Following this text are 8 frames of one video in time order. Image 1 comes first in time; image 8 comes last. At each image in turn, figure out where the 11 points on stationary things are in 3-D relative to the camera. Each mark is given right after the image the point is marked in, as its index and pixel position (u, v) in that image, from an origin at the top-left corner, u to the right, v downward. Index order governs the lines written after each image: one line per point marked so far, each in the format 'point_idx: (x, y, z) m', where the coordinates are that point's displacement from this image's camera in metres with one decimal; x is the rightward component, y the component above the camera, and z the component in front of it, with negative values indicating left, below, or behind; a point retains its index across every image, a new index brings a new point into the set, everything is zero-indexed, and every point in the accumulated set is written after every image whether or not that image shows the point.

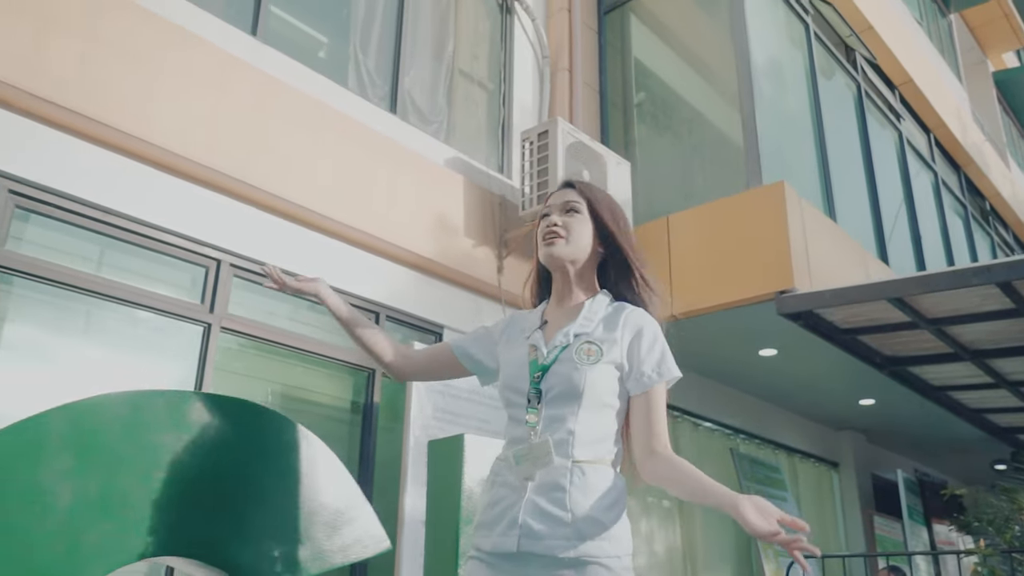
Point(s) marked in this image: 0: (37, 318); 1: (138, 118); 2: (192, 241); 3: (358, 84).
0: (-1.8, -0.1, +3.1) m
1: (-1.6, +0.7, +3.4) m
2: (-1.4, +0.2, +3.7) m
3: (-0.9, +1.2, +4.8) m
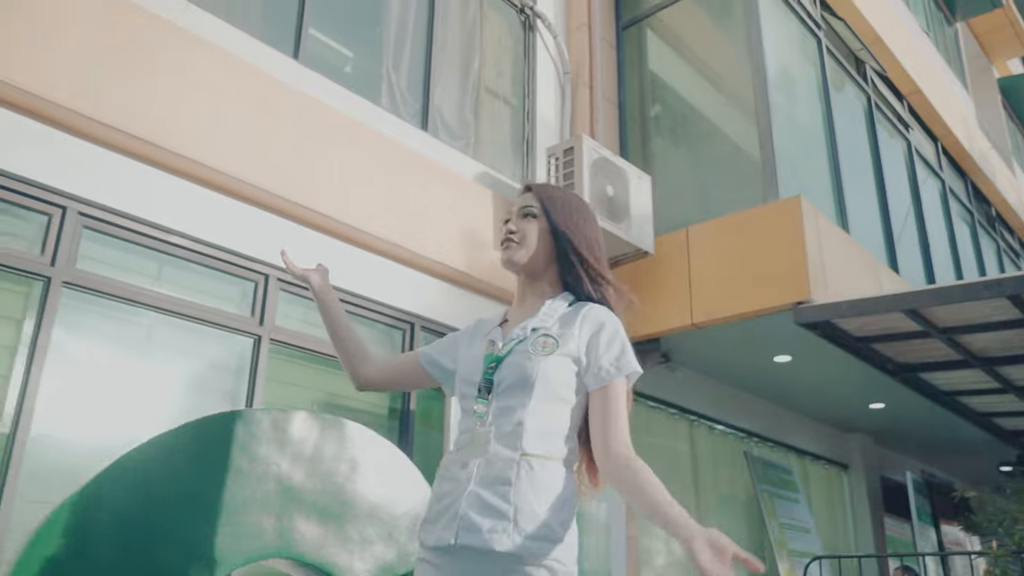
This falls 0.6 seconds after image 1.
0: (-1.7, -0.2, +3.3) m
1: (-1.4, +0.7, +3.6) m
2: (-1.3, +0.1, +3.9) m
3: (-0.7, +1.1, +5.0) m
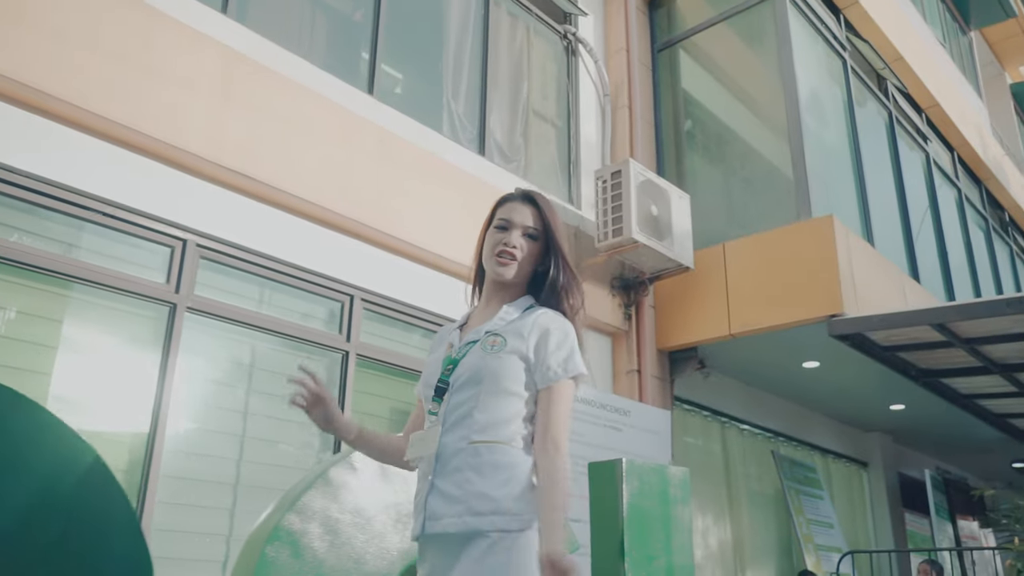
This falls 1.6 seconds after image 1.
0: (-1.3, -0.3, +3.7) m
1: (-1.1, +0.6, +4.0) m
2: (-0.9, 0.0, +4.2) m
3: (-0.4, +1.0, +5.3) m
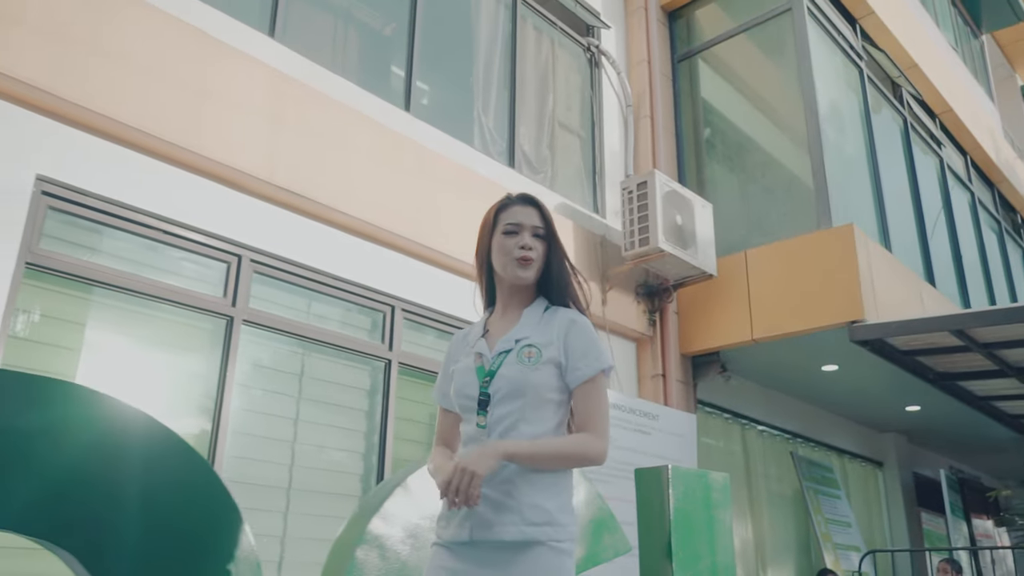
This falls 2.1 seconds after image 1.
0: (-1.2, -0.3, +3.9) m
1: (-0.9, +0.5, +4.2) m
2: (-0.7, 0.0, +4.4) m
3: (-0.2, +1.0, +5.5) m
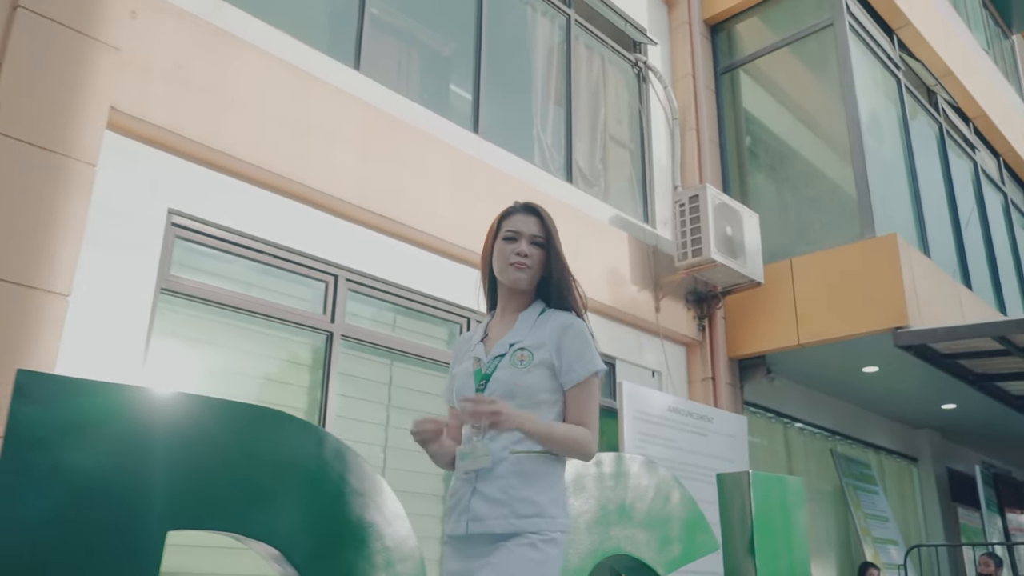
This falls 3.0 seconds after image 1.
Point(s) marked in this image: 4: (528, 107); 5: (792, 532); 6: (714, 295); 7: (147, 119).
0: (-0.8, -0.4, +4.2) m
1: (-0.5, +0.4, +4.5) m
2: (-0.4, -0.1, +4.7) m
3: (+0.2, +0.9, +5.8) m
4: (+0.1, +1.3, +5.8) m
5: (+1.1, -0.9, +3.1) m
6: (+1.5, -0.1, +6.2) m
7: (-1.5, +0.7, +3.4) m
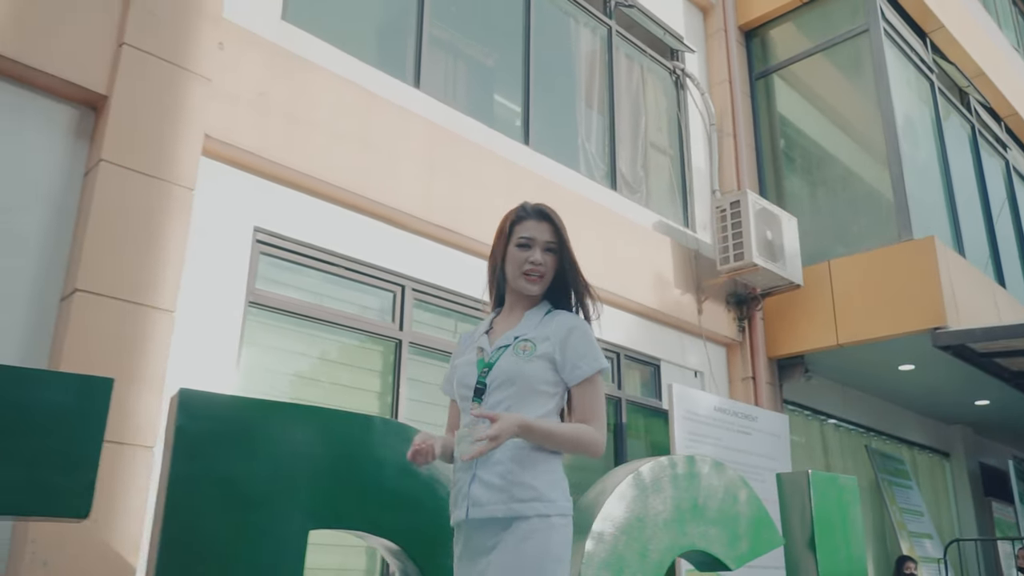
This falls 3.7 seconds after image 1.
0: (-0.5, -0.5, +4.4) m
1: (-0.2, +0.4, +4.7) m
2: (0.0, -0.1, +5.0) m
3: (+0.5, +0.9, +6.0) m
4: (+0.4, +1.3, +6.0) m
5: (+1.4, -1.0, +3.3) m
6: (+1.9, -0.1, +6.4) m
7: (-1.2, +0.6, +3.6) m
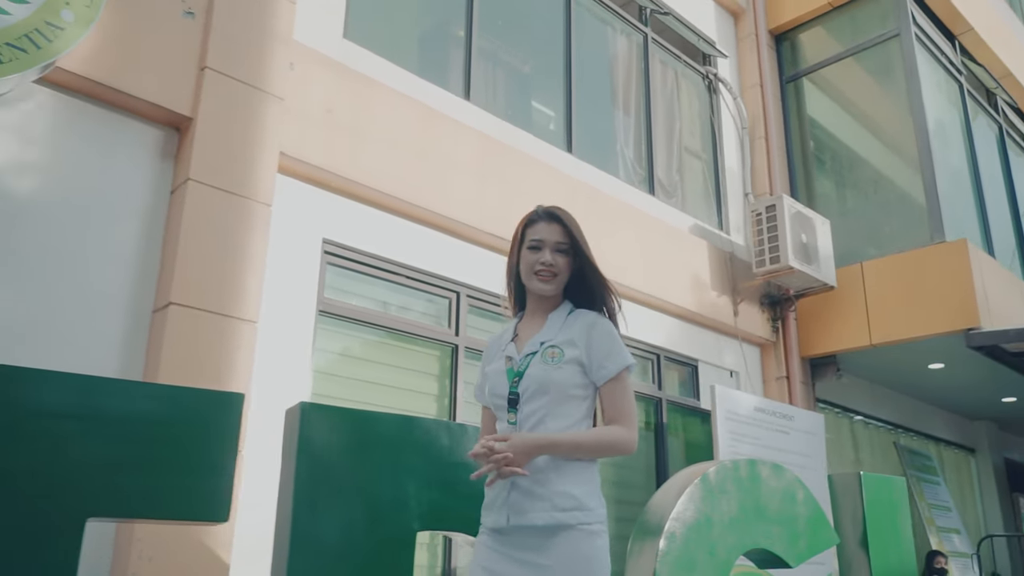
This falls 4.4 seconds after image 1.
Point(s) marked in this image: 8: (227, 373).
0: (-0.2, -0.5, +4.6) m
1: (+0.1, +0.3, +4.9) m
2: (+0.3, -0.2, +5.1) m
3: (+0.8, +0.9, +6.1) m
4: (+0.7, +1.2, +6.2) m
5: (+1.6, -1.0, +3.5) m
6: (+2.2, -0.1, +6.6) m
7: (-1.0, +0.6, +3.8) m
8: (-1.2, -0.3, +3.3) m
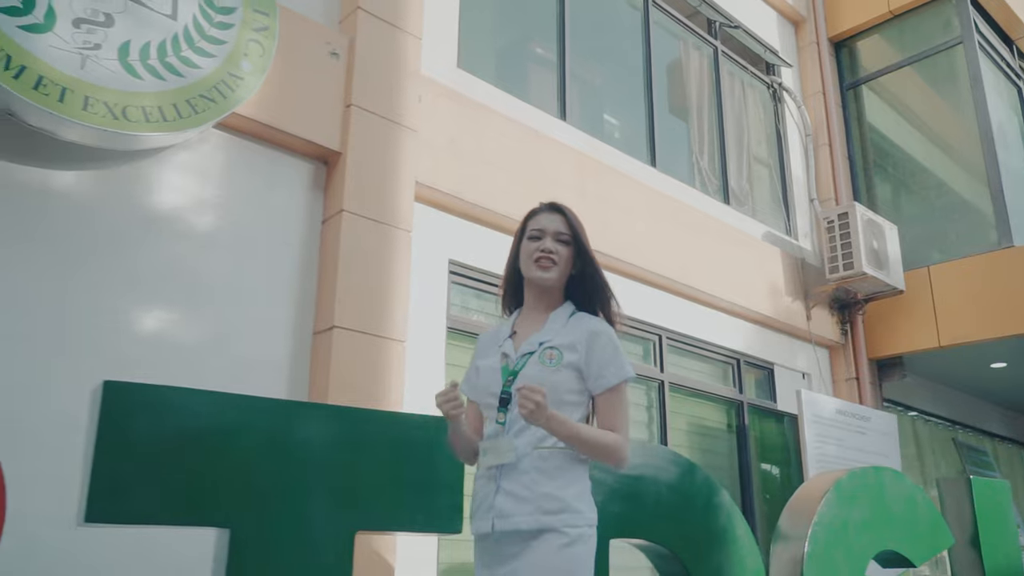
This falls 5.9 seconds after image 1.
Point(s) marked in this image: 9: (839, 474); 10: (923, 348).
0: (+0.4, -0.6, +4.9) m
1: (+0.7, +0.3, +5.1) m
2: (+0.9, -0.2, +5.4) m
3: (+1.5, +0.8, +6.4) m
4: (+1.4, +1.2, +6.4) m
5: (+2.2, -1.1, +3.7) m
6: (+2.8, -0.1, +6.8) m
7: (-0.4, +0.5, +4.1) m
8: (-0.6, -0.4, +3.6) m
9: (+1.3, -0.7, +3.2) m
10: (+3.3, -0.5, +6.6) m
